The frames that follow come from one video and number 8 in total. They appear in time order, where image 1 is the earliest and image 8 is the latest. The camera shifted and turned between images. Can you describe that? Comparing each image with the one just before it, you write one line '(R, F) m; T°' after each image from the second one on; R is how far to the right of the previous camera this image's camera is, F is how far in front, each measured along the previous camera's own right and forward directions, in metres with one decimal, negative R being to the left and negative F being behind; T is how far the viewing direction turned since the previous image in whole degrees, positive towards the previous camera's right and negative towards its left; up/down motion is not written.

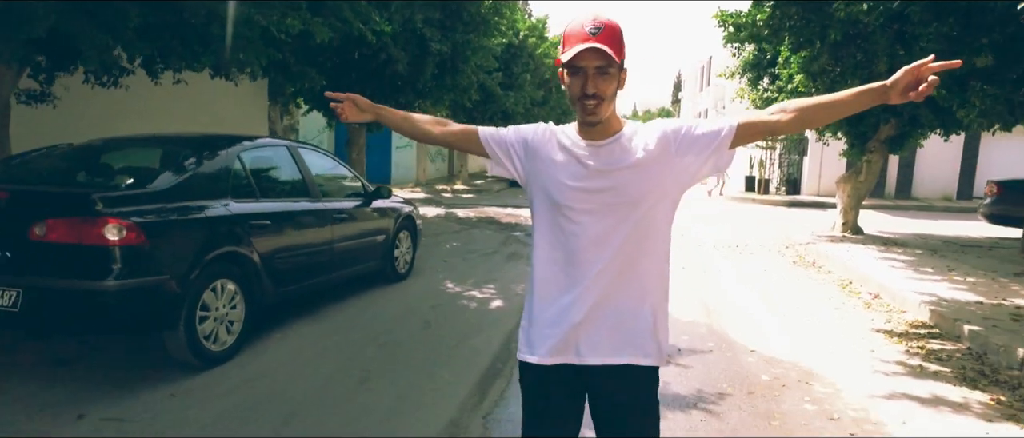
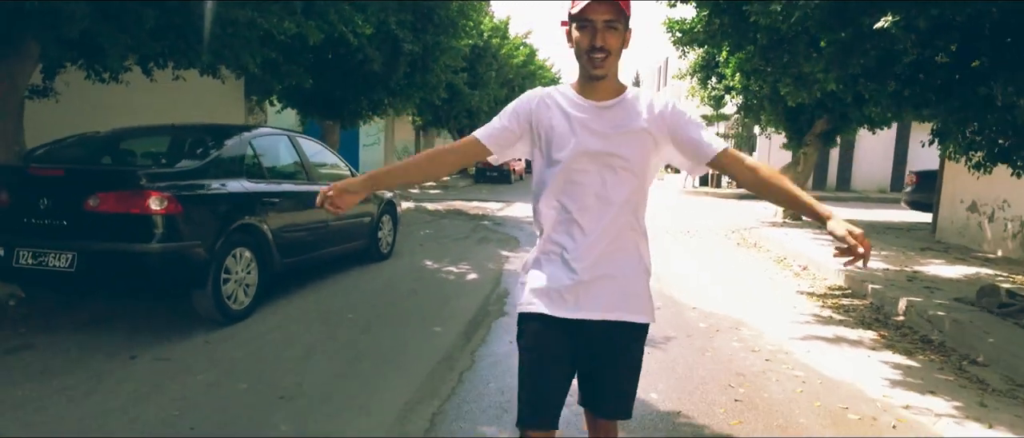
(-0.2, -1.0) m; +3°
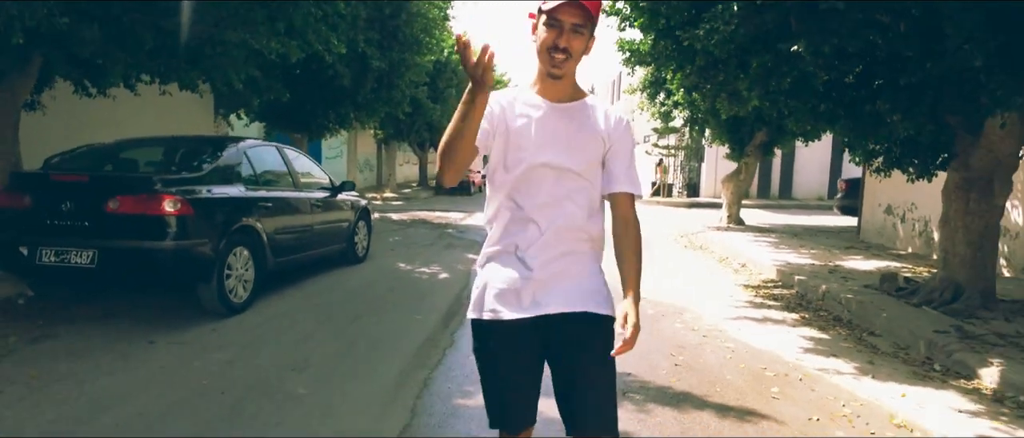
(-0.2, -0.9) m; +4°
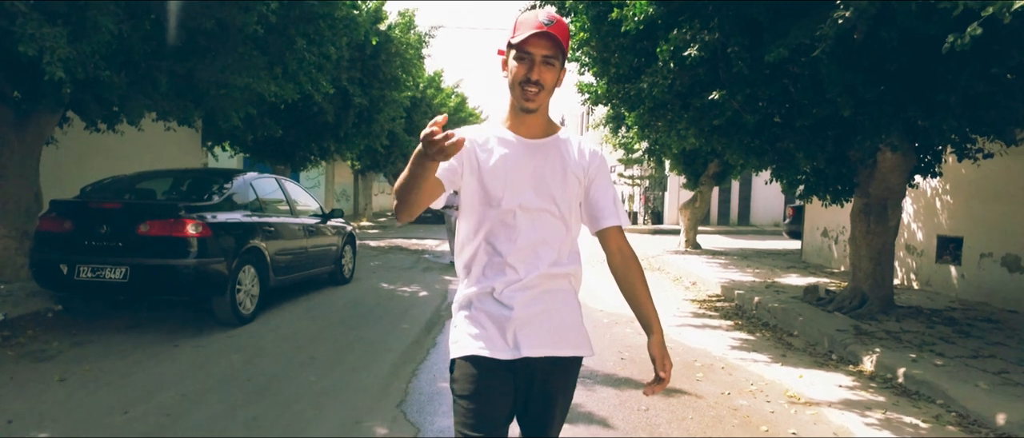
(0.0, -1.2) m; +2°
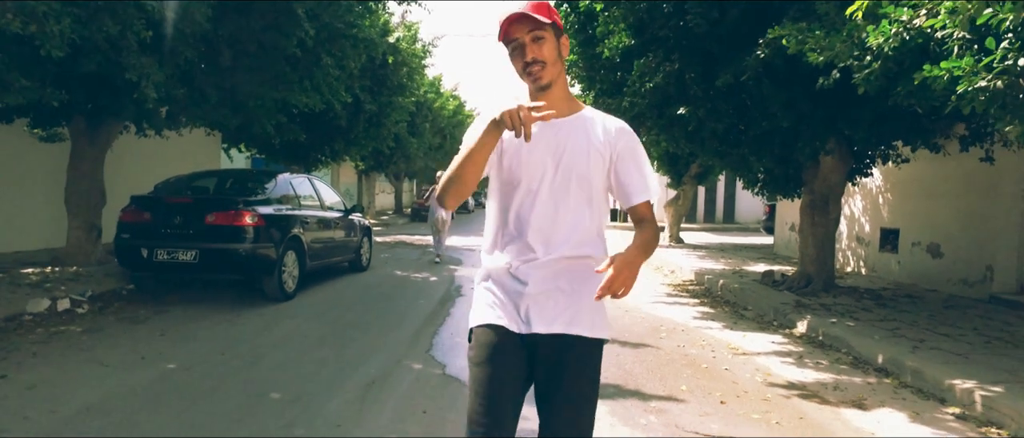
(-0.1, -1.6) m; 0°
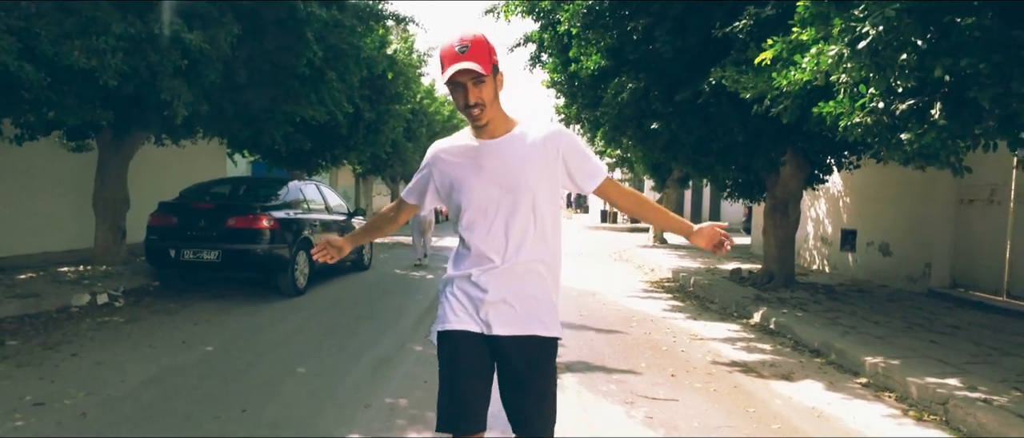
(+0.1, -1.1) m; 0°
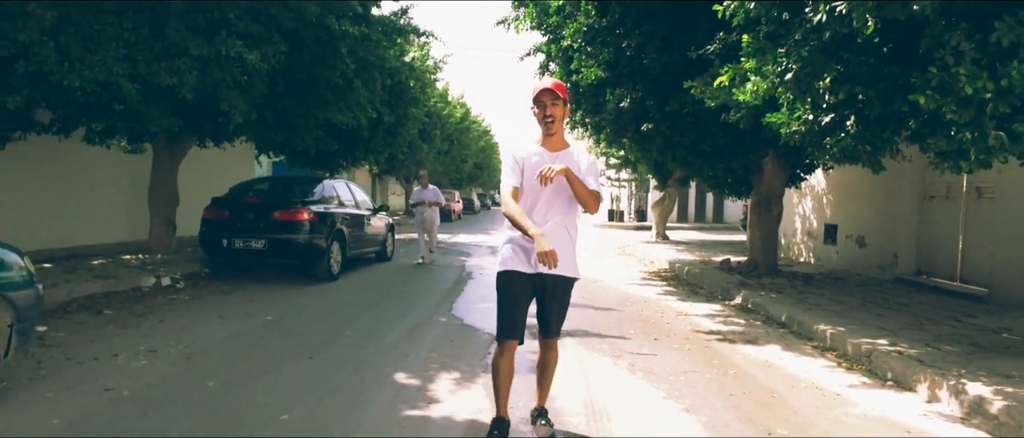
(0.0, -1.3) m; -1°
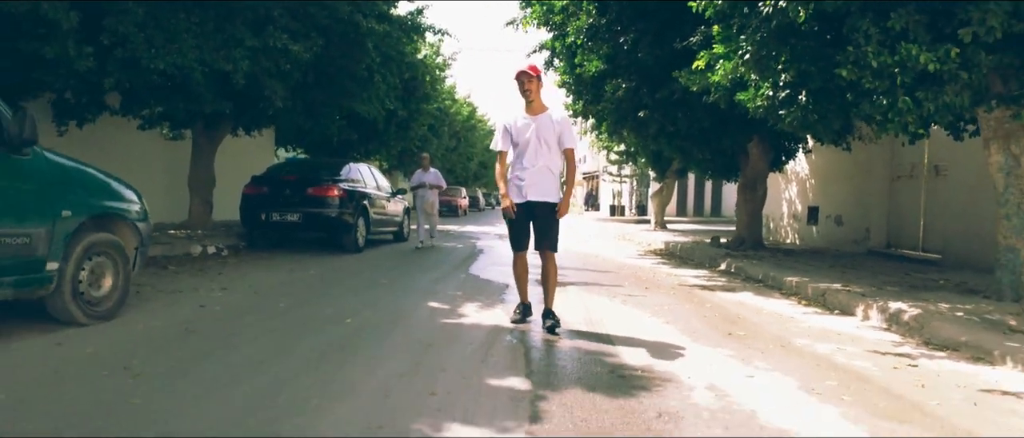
(-0.1, -1.2) m; 0°
